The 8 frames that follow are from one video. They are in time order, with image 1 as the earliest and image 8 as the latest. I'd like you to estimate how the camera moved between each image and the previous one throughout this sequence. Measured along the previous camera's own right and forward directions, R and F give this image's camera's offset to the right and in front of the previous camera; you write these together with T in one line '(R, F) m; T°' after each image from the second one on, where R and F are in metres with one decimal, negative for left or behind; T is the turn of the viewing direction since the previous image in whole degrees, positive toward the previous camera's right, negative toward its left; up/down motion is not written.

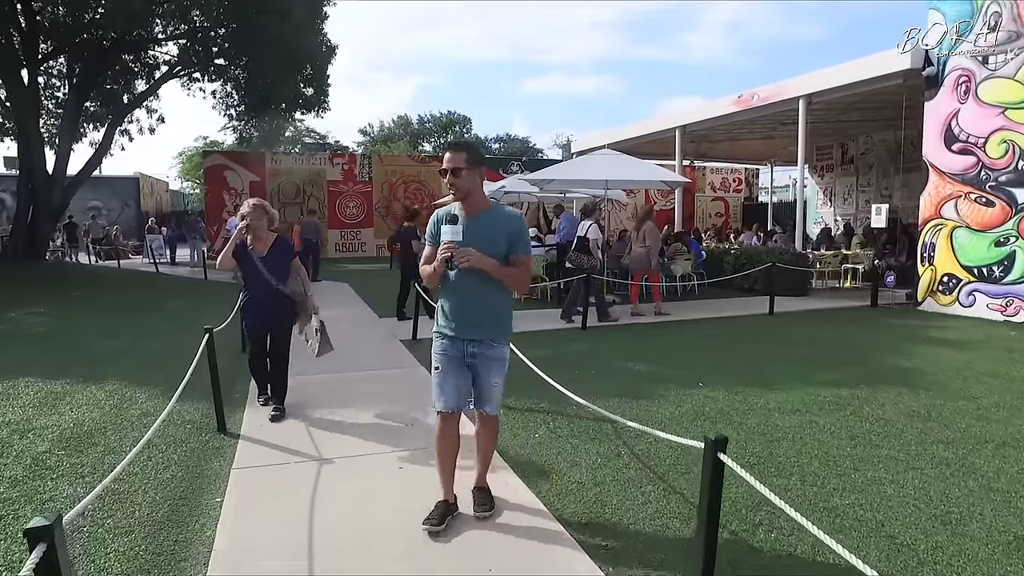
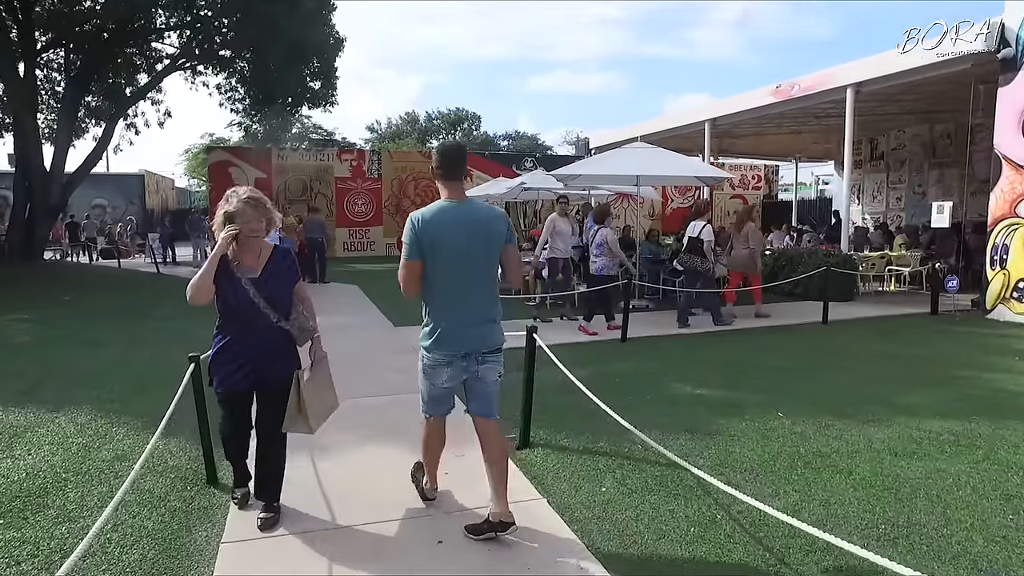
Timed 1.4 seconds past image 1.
(-0.3, +0.9) m; -1°
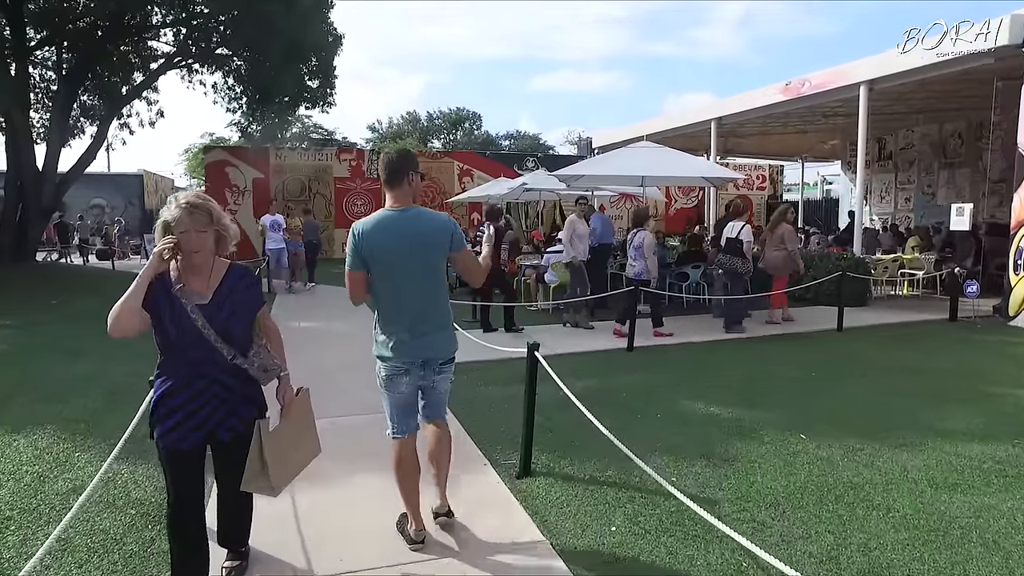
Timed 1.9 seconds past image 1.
(0.0, +0.4) m; 0°
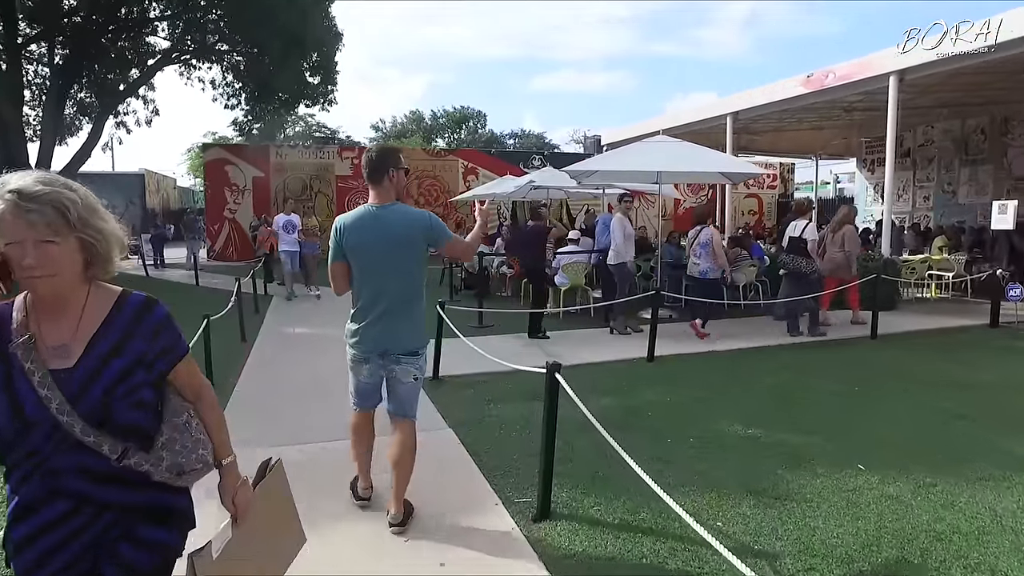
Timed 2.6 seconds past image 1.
(-0.1, +0.6) m; 0°
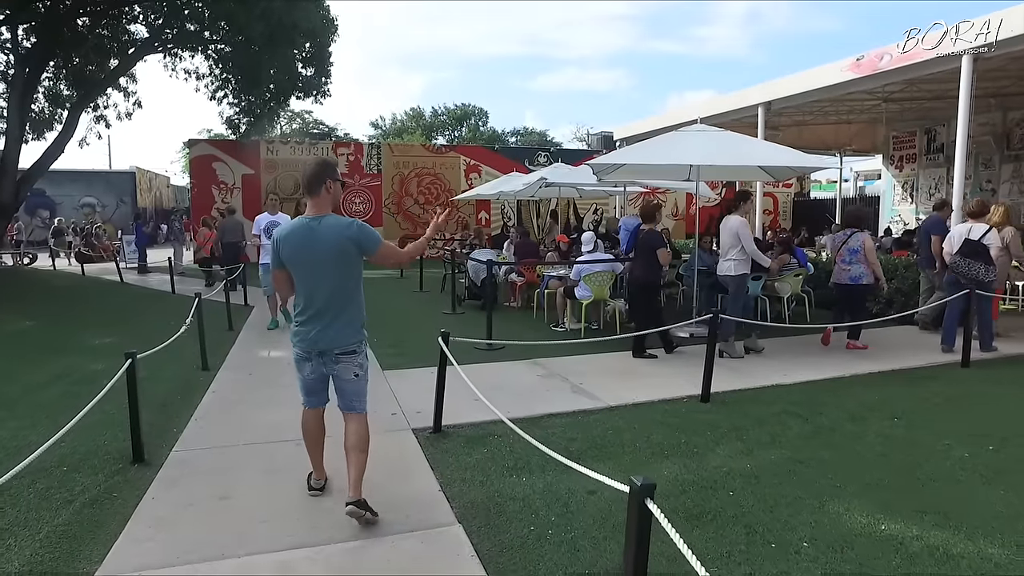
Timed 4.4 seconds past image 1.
(-0.2, +1.4) m; 0°
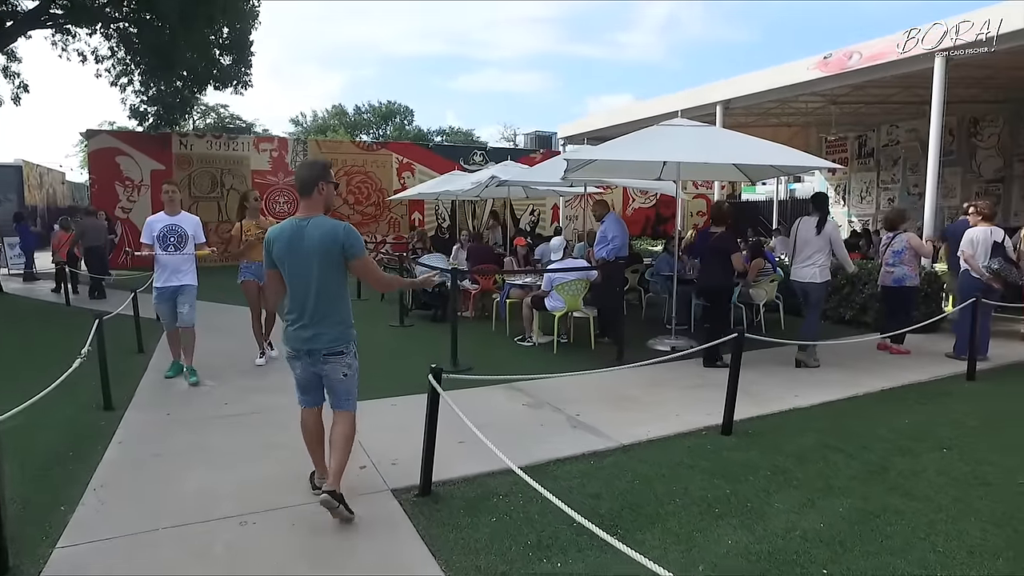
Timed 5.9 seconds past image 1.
(-0.5, +1.0) m; +7°
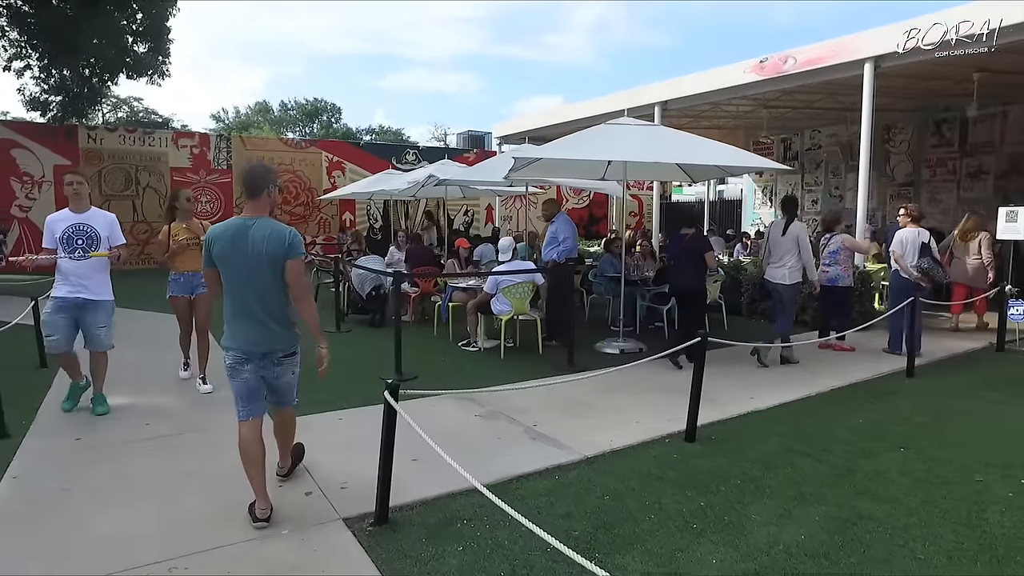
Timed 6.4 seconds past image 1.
(-0.2, +0.3) m; +6°
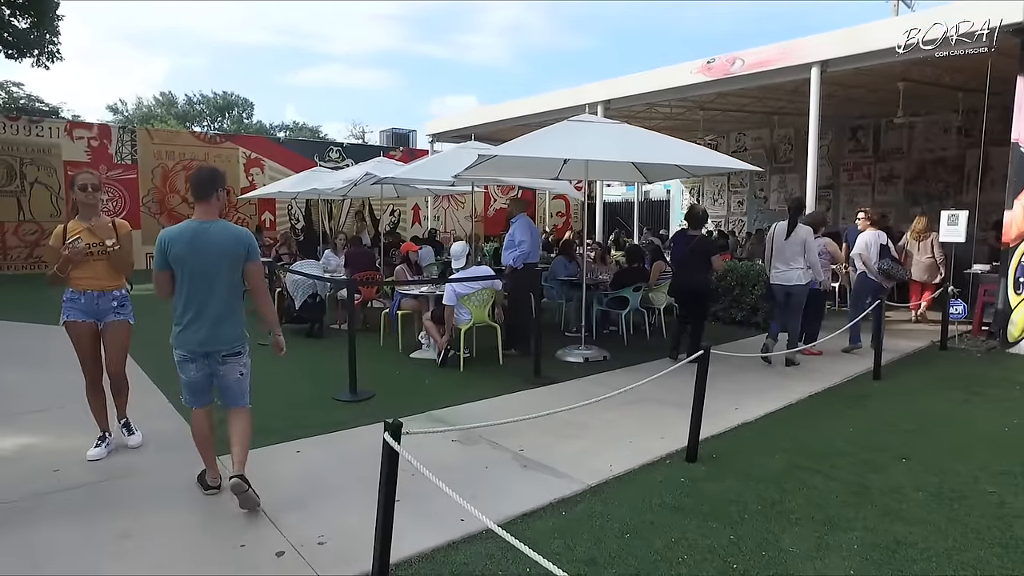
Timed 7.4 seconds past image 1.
(-0.4, +0.5) m; +7°
